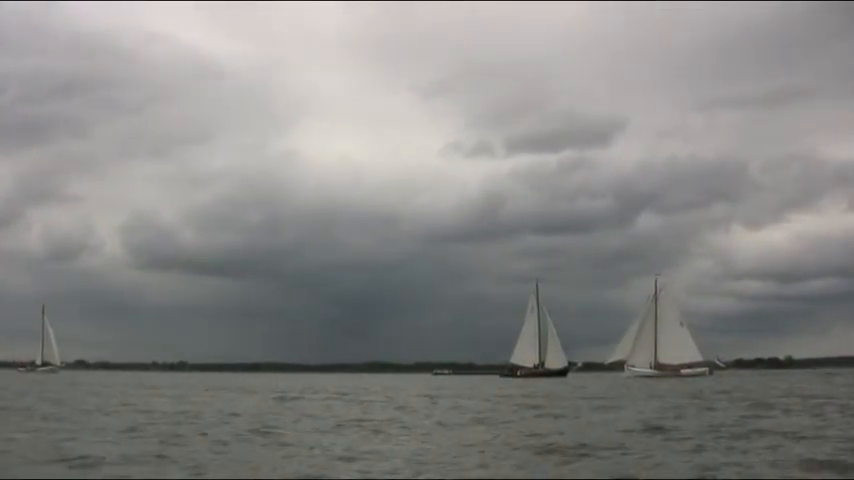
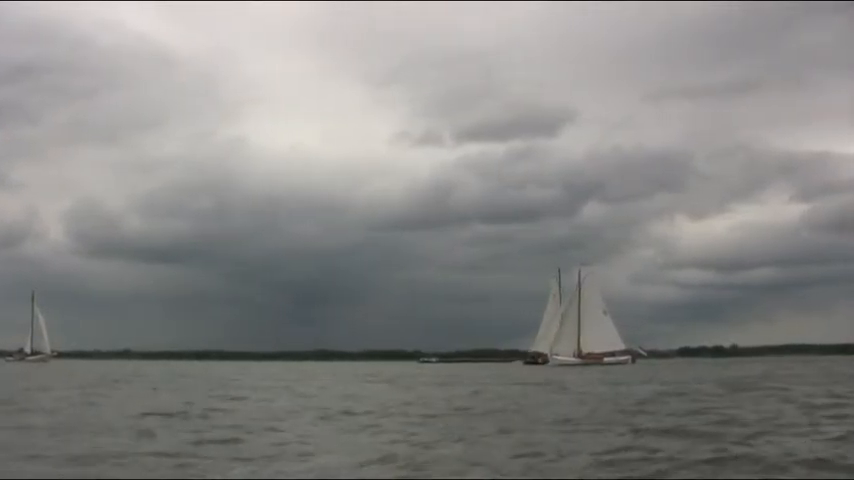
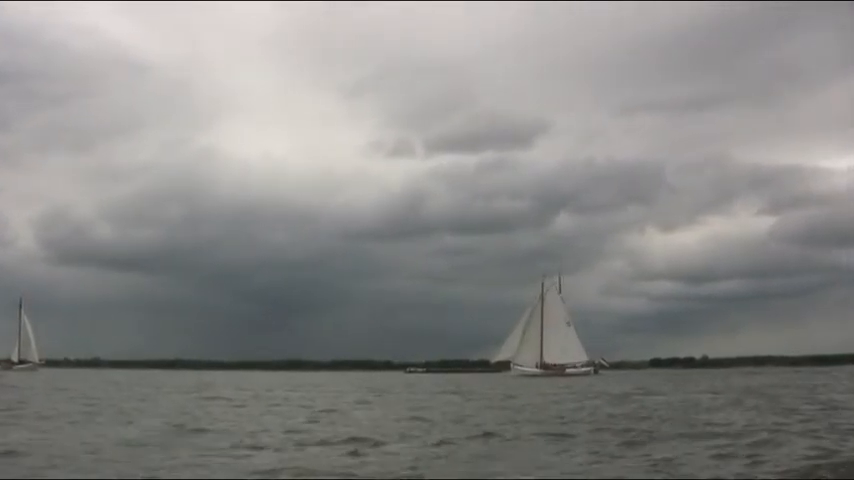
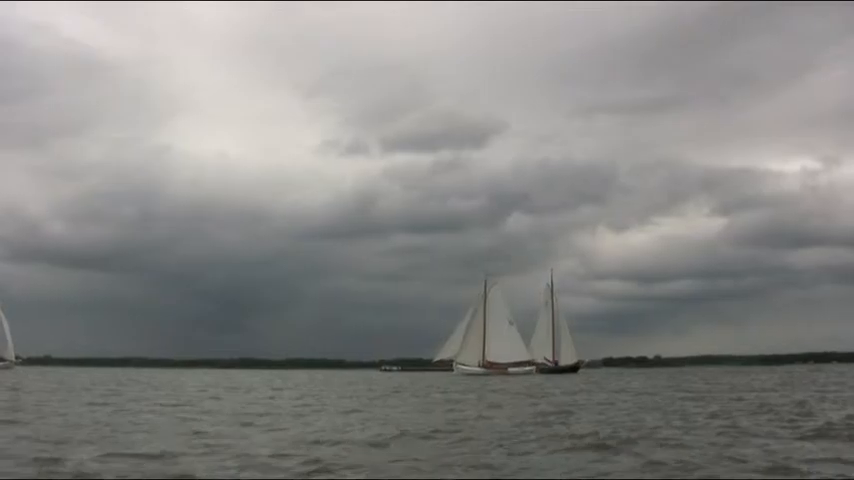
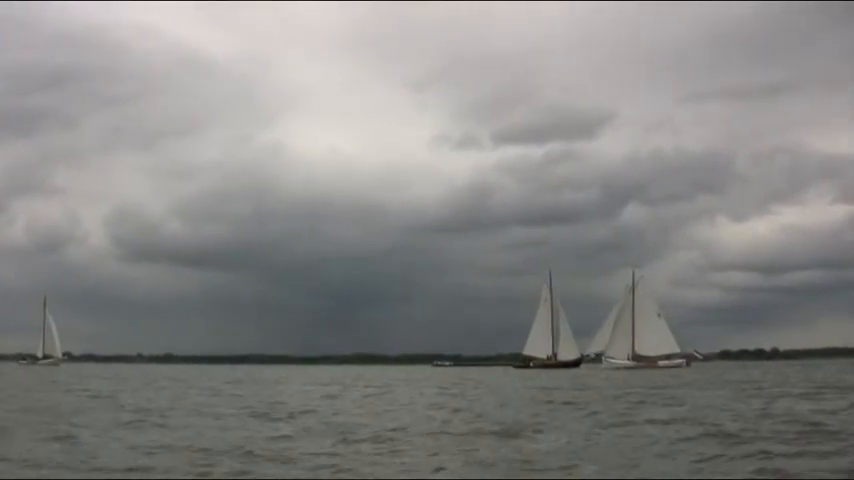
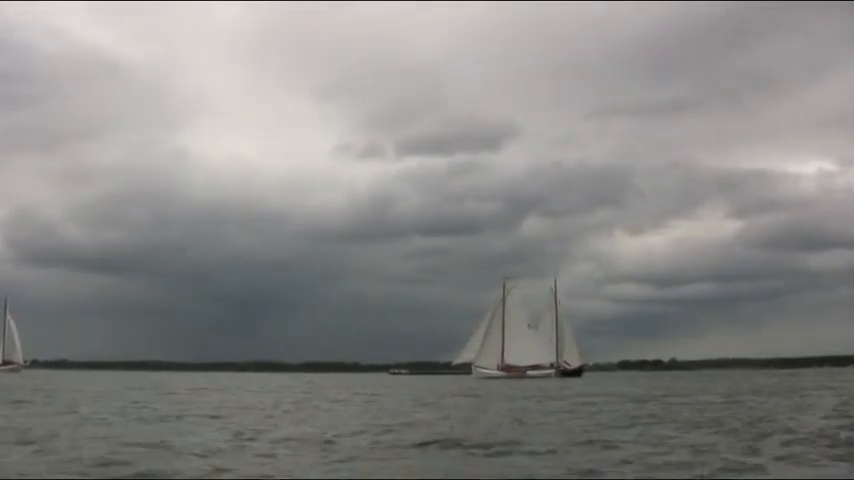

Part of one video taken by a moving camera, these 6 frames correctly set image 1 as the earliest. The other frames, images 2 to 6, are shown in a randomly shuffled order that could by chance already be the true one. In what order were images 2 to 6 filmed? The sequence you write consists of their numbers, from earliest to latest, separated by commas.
5, 2, 3, 6, 4
